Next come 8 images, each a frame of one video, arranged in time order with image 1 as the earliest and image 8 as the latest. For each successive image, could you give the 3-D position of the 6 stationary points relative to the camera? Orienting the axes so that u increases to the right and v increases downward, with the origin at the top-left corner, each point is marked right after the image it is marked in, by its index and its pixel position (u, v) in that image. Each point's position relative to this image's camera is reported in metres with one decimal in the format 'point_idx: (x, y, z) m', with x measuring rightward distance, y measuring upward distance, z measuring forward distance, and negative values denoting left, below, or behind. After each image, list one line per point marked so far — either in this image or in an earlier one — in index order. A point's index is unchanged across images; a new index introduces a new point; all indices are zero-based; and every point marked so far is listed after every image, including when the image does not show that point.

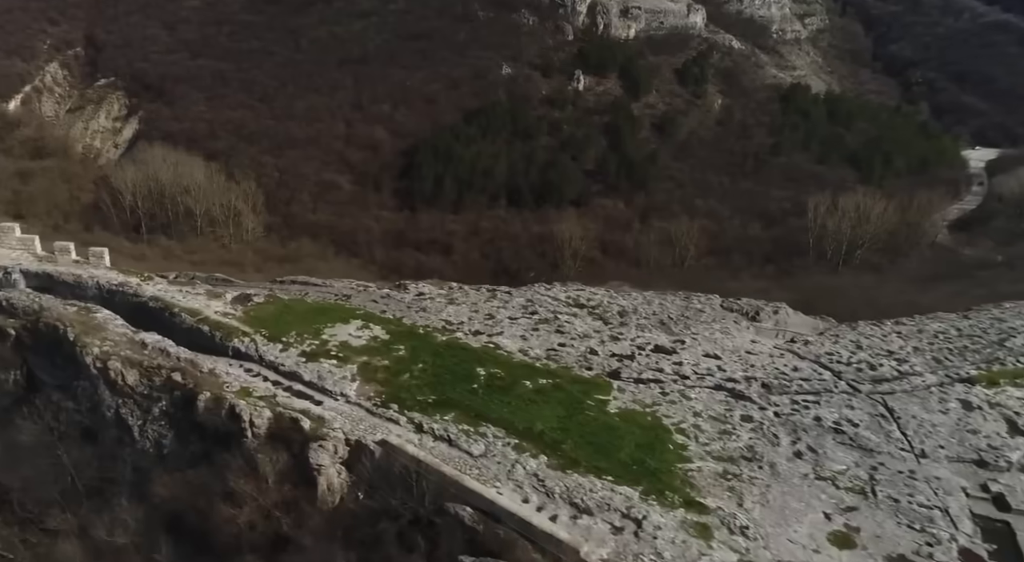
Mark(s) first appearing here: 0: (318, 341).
0: (-3.8, -1.2, +12.7) m
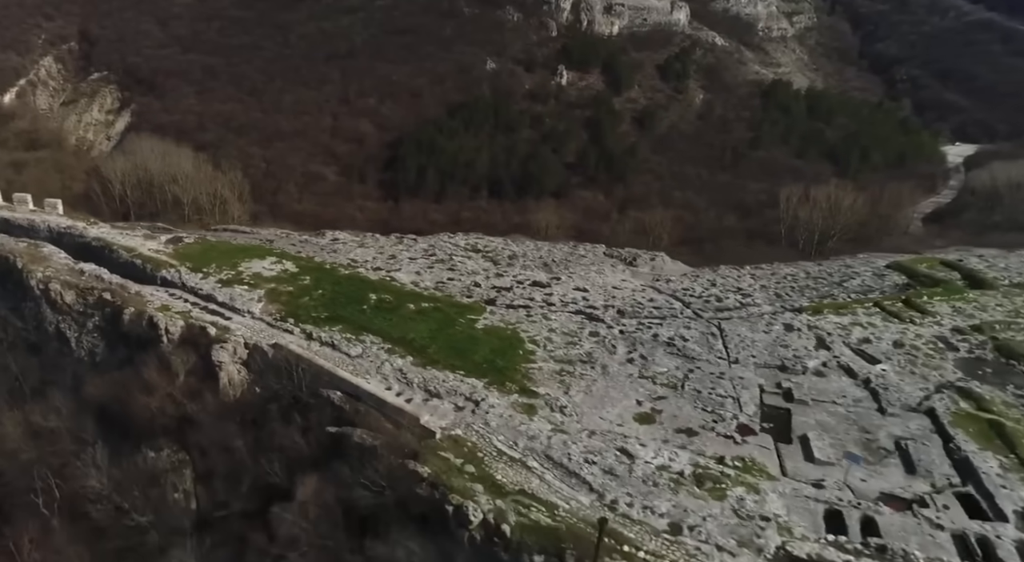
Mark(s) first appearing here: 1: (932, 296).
0: (-6.3, +0.2, +14.9) m
1: (+10.5, -0.4, +16.6) m
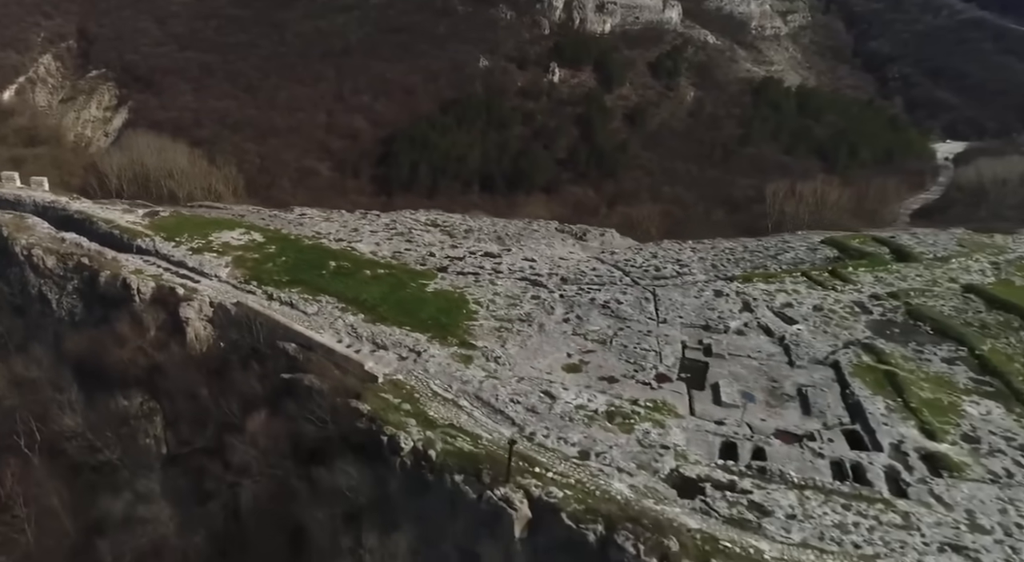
0: (-7.5, +1.0, +16.1) m
1: (+9.3, +0.4, +17.9) m
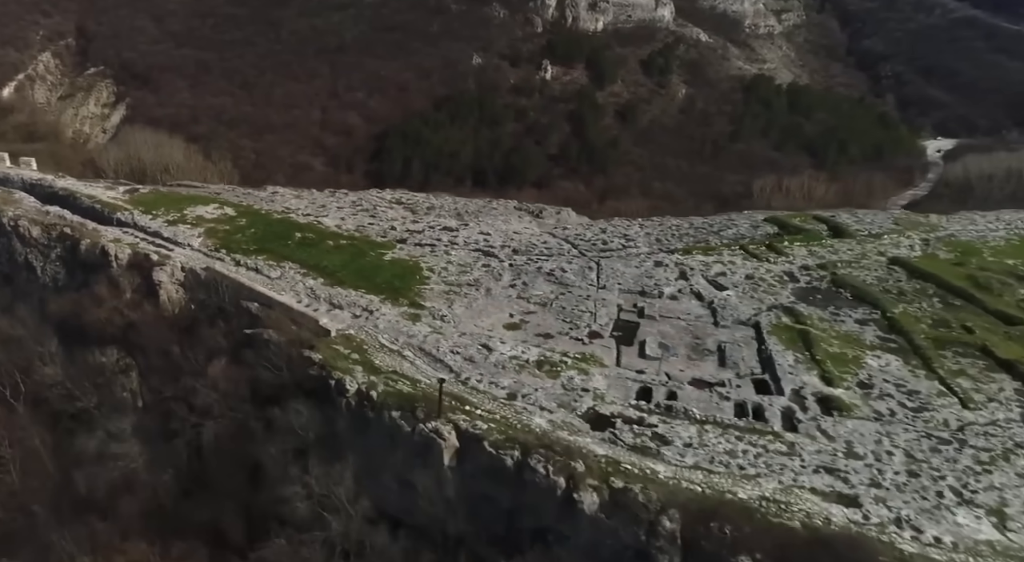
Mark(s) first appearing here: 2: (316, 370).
0: (-8.7, +1.8, +17.3) m
1: (+8.1, +1.1, +19.1) m
2: (-3.5, -1.7, +12.0) m
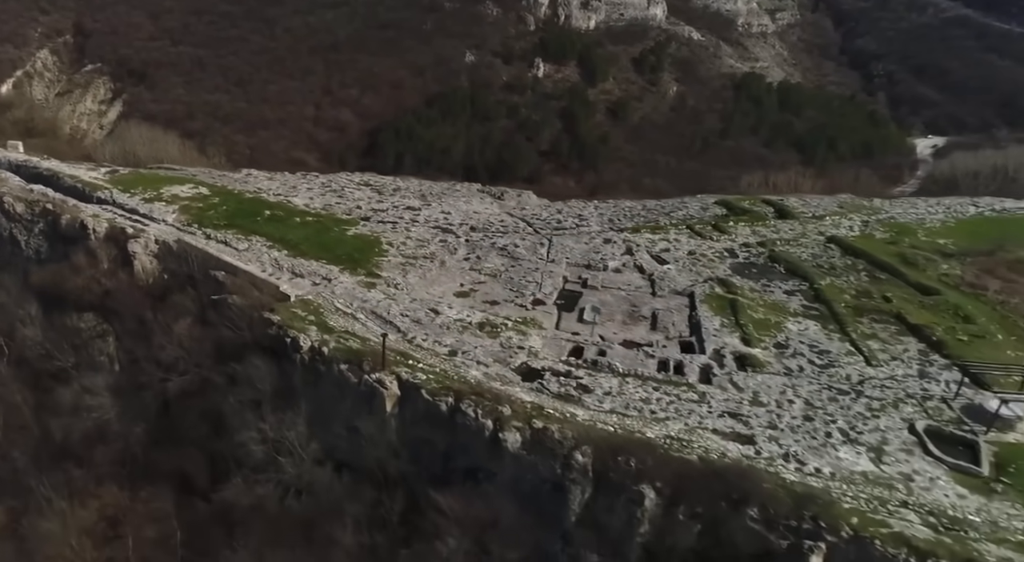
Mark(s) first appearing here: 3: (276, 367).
0: (-9.9, +2.5, +18.4) m
1: (+6.9, +1.8, +20.2) m
2: (-4.7, -1.0, +13.1) m
3: (-4.7, -1.7, +13.1) m
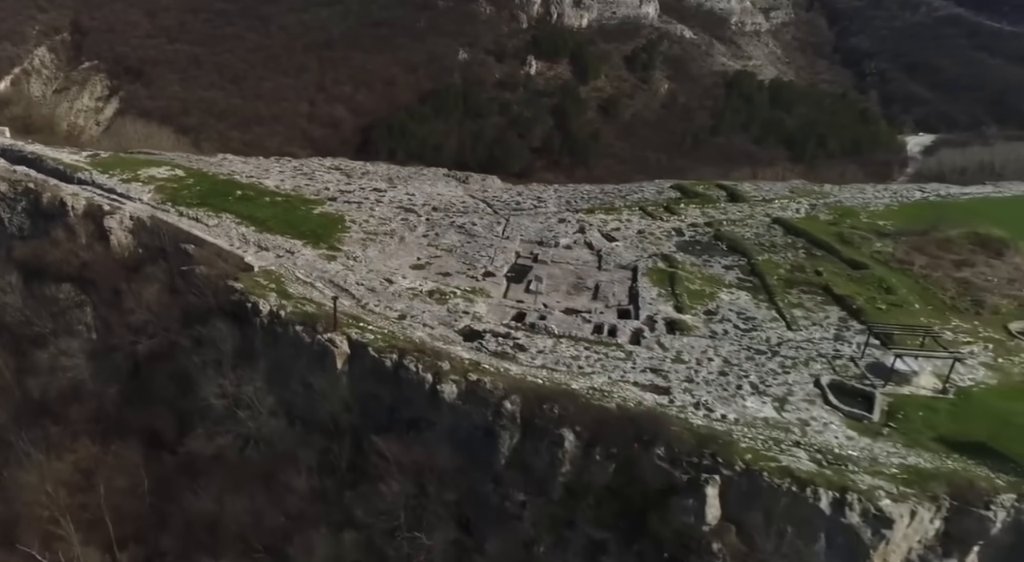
0: (-11.1, +3.1, +19.4) m
1: (+5.7, +2.5, +21.3) m
2: (-5.9, -0.3, +14.2) m
3: (-5.9, -1.0, +14.1) m
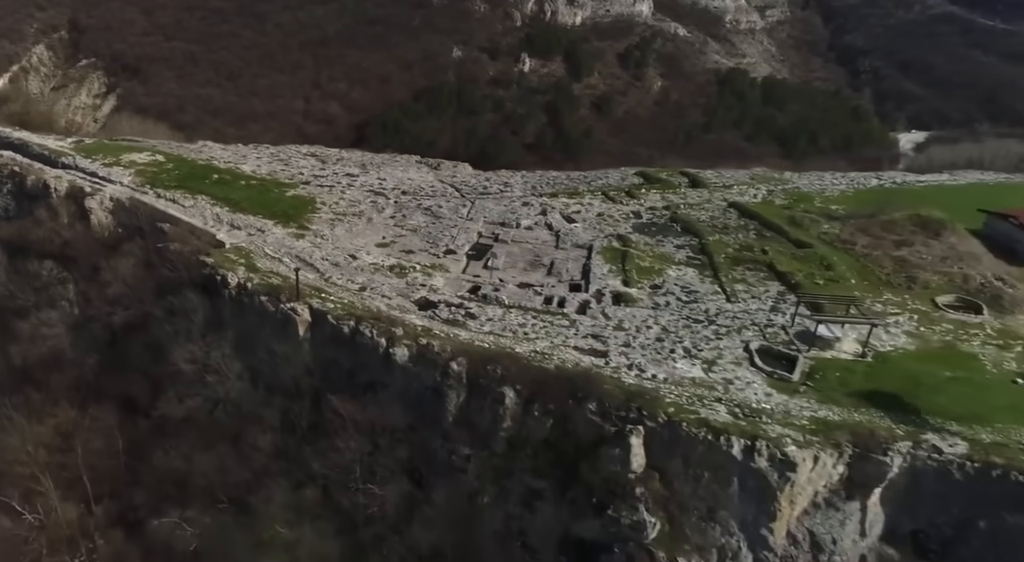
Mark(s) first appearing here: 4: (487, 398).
0: (-12.2, +3.7, +20.2) m
1: (+4.6, +3.1, +22.2) m
2: (-7.0, +0.3, +15.1) m
3: (-6.9, -0.5, +15.0) m
4: (-0.5, -2.2, +12.5) m
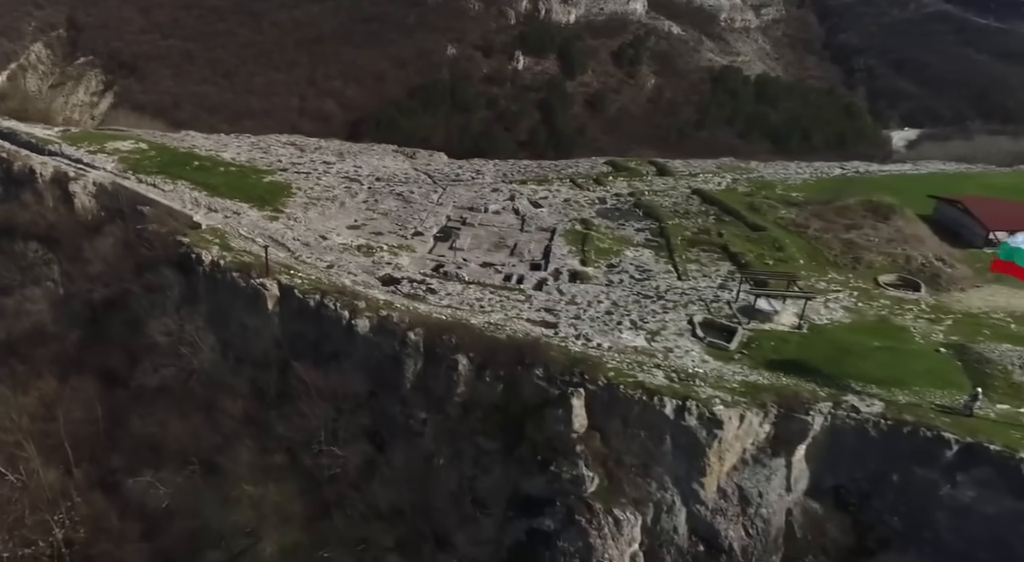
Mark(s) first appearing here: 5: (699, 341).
0: (-13.2, +4.3, +21.0) m
1: (+3.7, +3.6, +22.9) m
2: (-7.9, +0.8, +15.8) m
3: (-7.9, +0.1, +15.7) m
4: (-1.4, -1.7, +13.3) m
5: (+3.9, -1.2, +13.7) m
